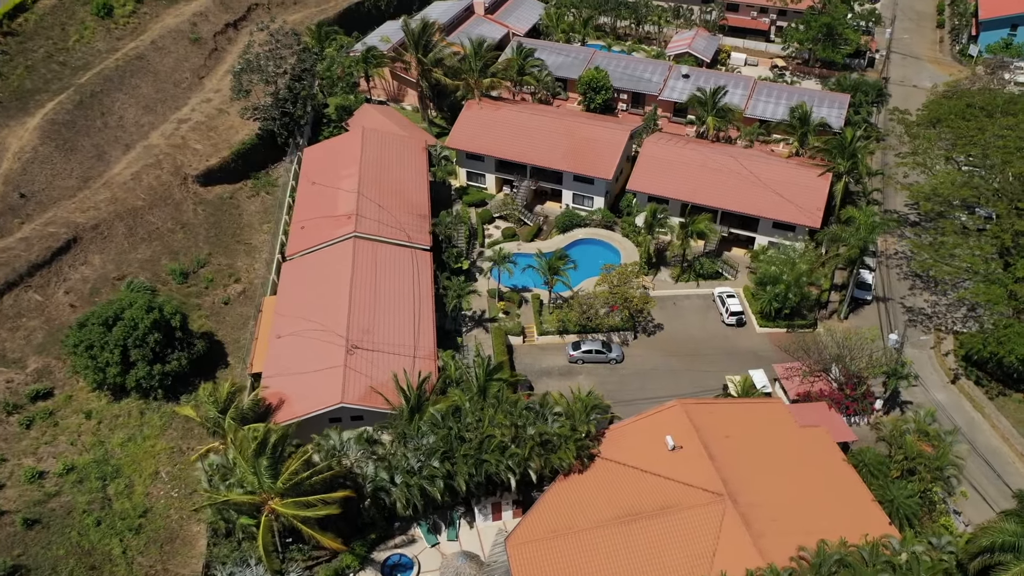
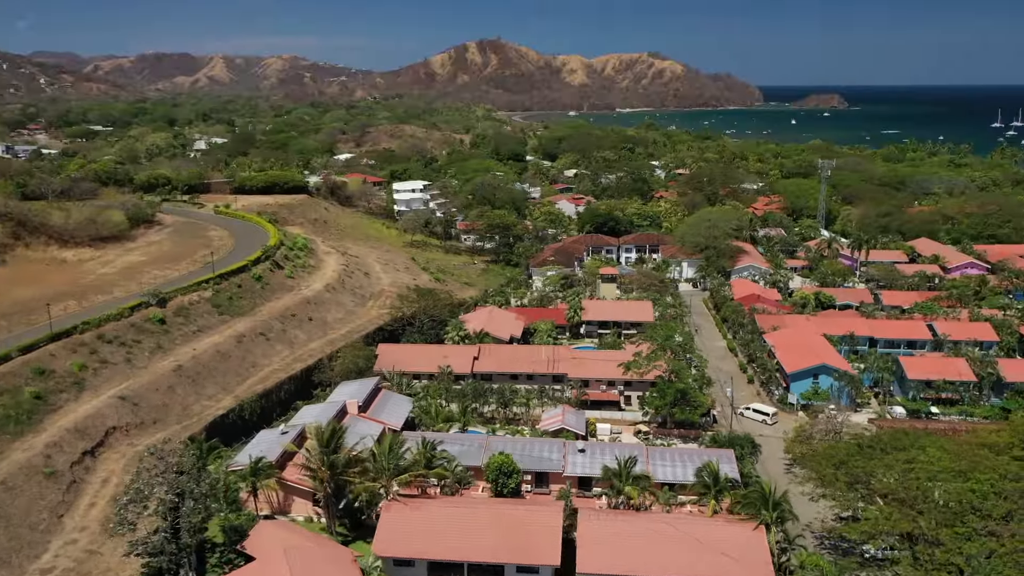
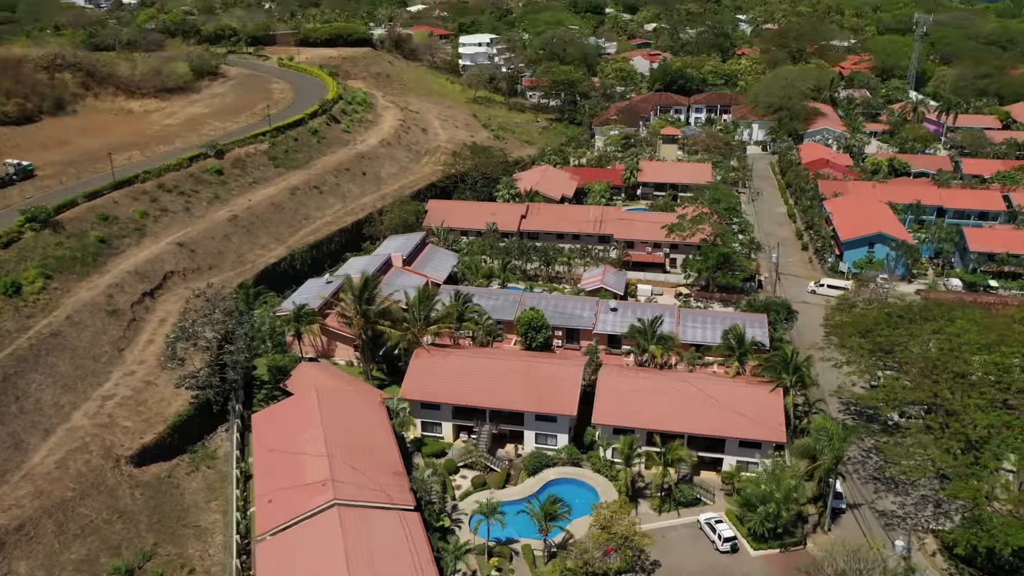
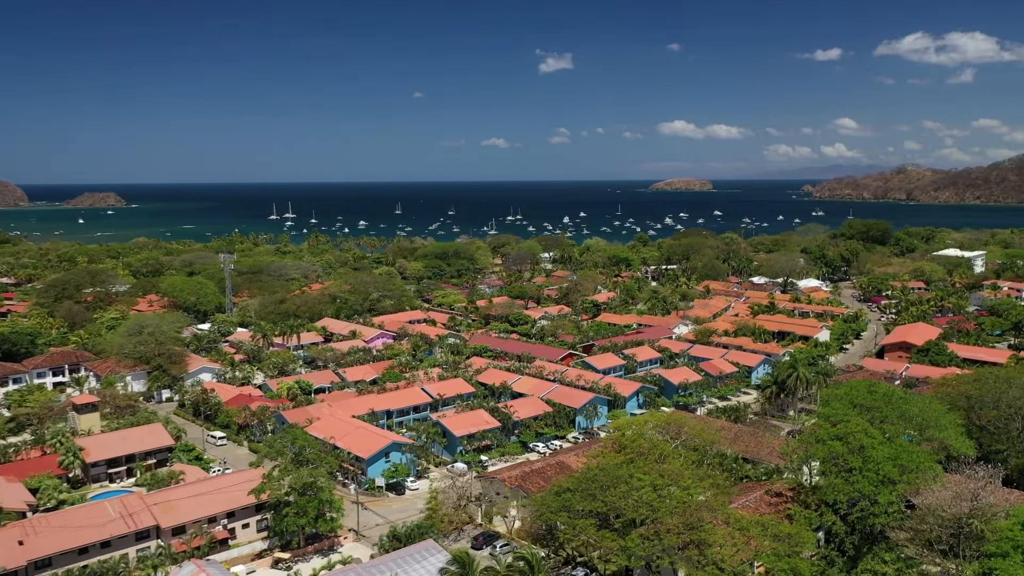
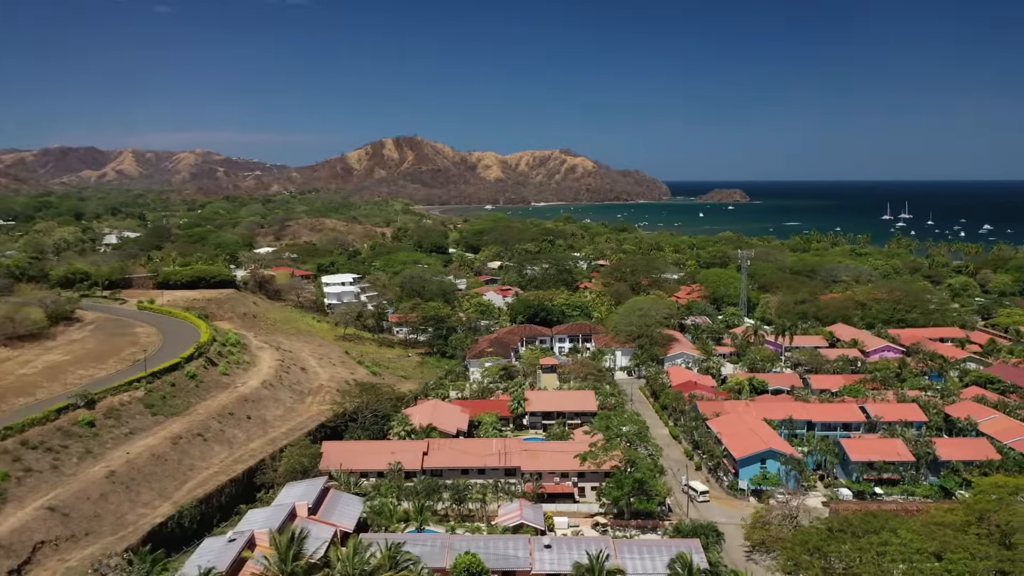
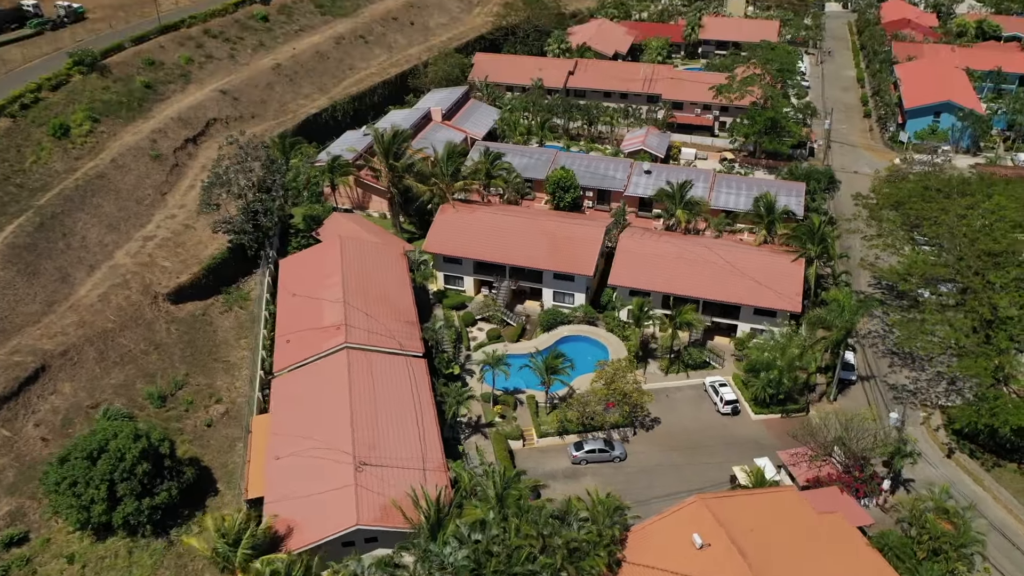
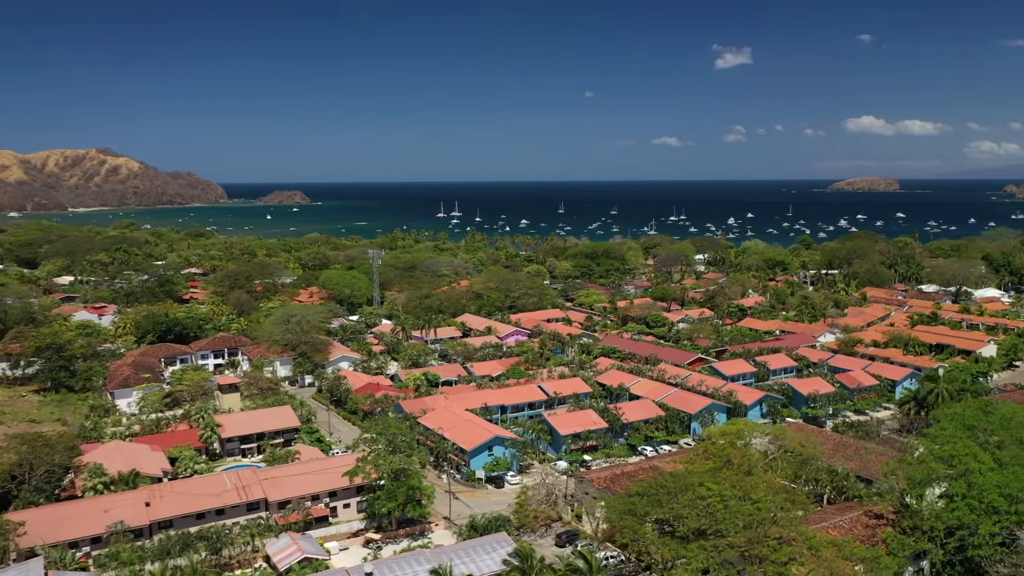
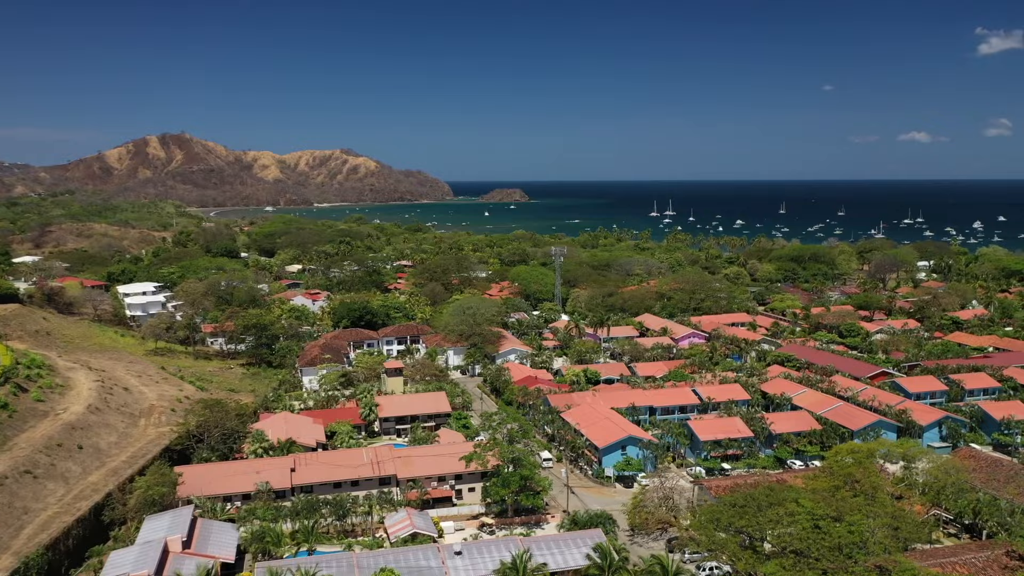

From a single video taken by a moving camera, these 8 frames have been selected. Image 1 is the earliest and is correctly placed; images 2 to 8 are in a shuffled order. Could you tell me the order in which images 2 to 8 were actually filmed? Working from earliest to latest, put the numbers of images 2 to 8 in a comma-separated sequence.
6, 3, 2, 5, 8, 7, 4
